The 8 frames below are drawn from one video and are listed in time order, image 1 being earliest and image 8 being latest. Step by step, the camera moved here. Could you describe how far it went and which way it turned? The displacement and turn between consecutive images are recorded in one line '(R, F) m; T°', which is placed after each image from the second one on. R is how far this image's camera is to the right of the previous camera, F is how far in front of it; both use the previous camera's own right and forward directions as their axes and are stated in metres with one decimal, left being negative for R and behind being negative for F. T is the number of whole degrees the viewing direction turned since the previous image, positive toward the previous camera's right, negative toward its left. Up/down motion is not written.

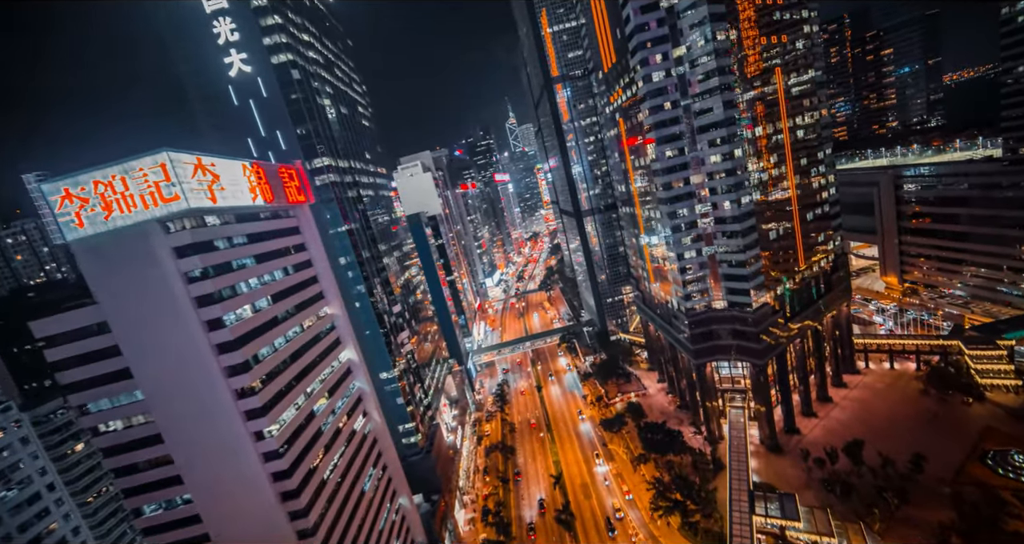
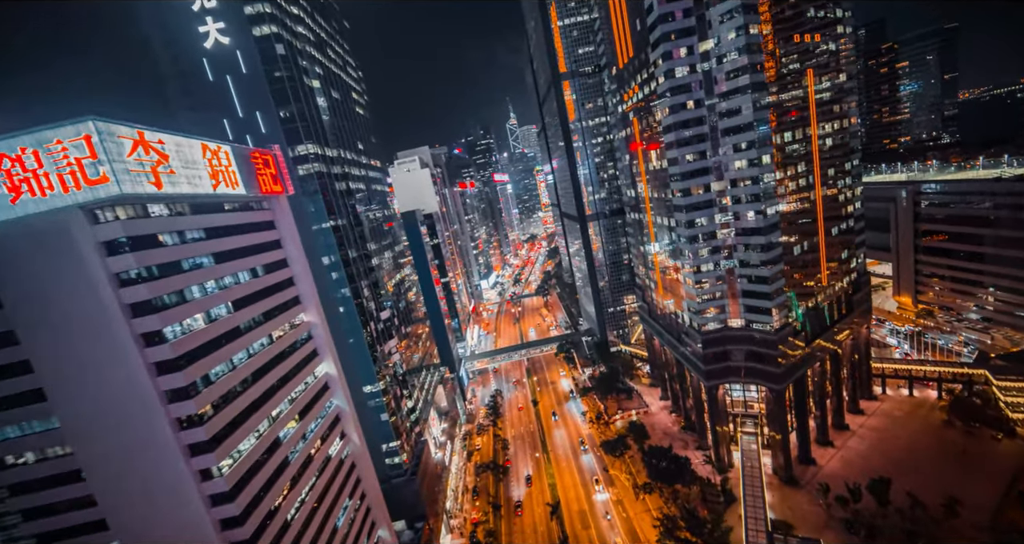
(-0.9, +4.7) m; +1°
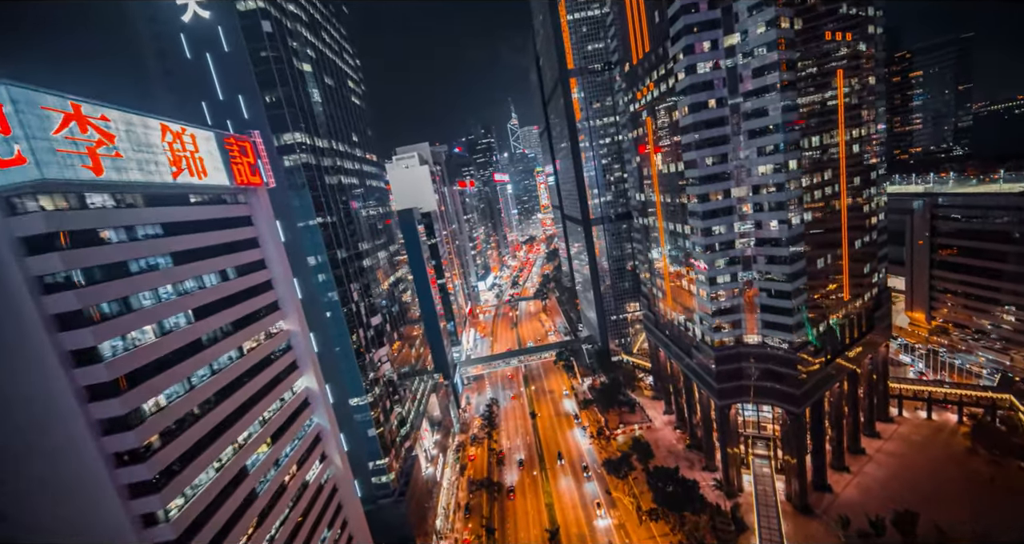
(-0.7, +3.6) m; 0°
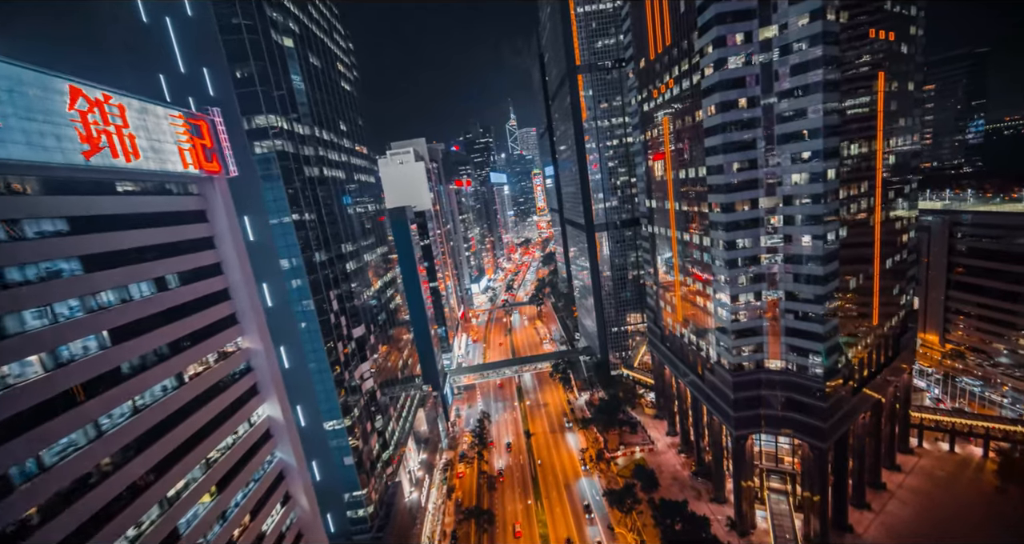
(-0.9, +4.9) m; +1°
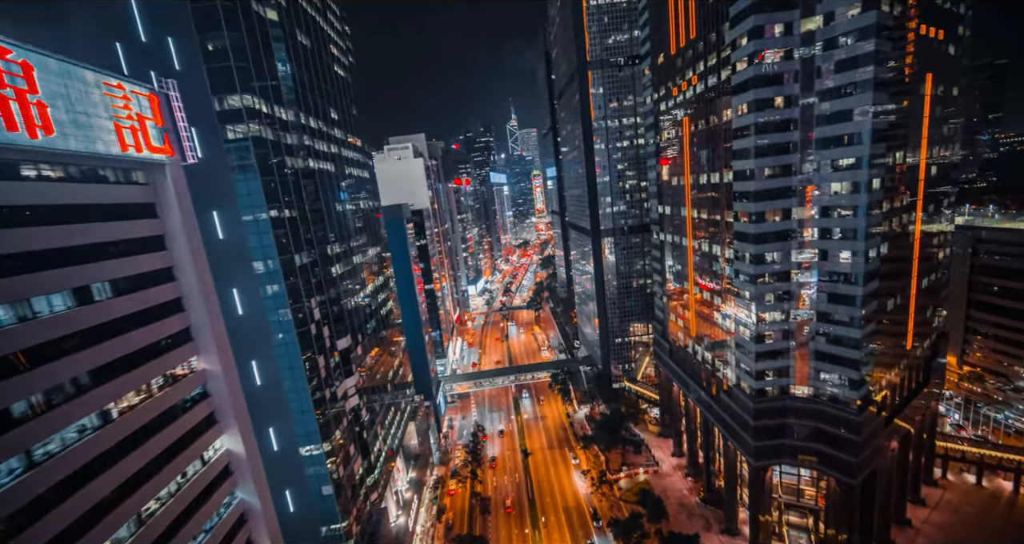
(-0.8, +4.2) m; +1°
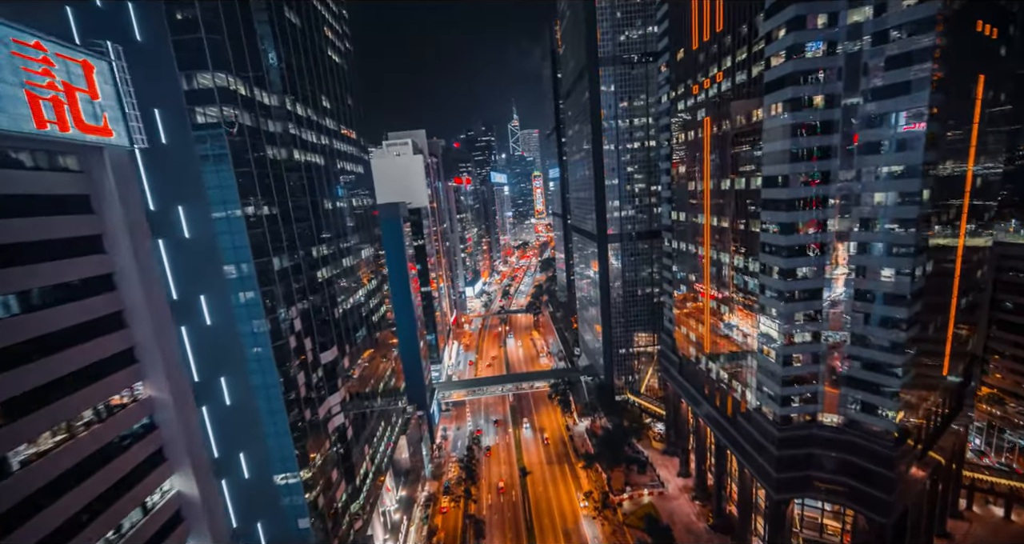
(-0.7, +3.7) m; 0°
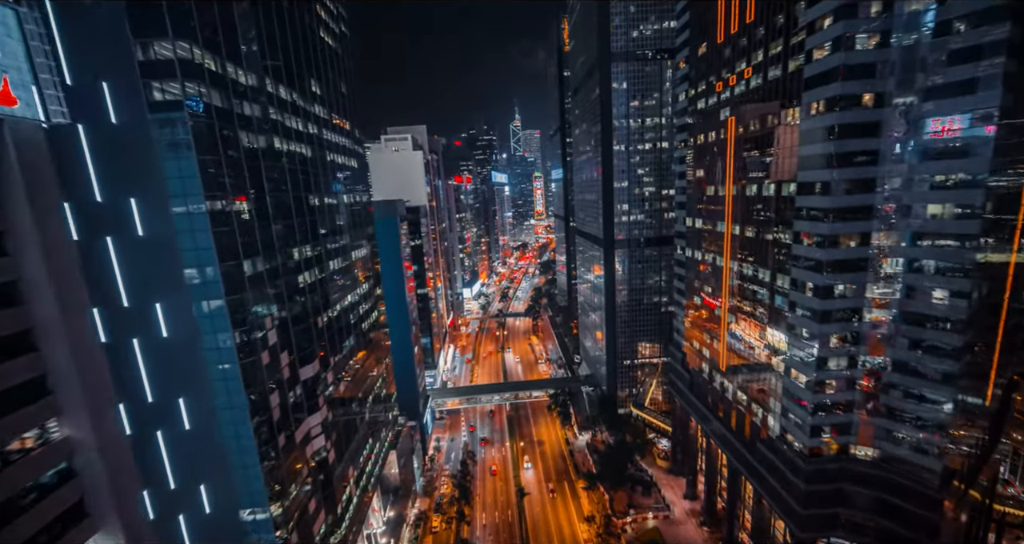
(-0.6, +3.7) m; 0°
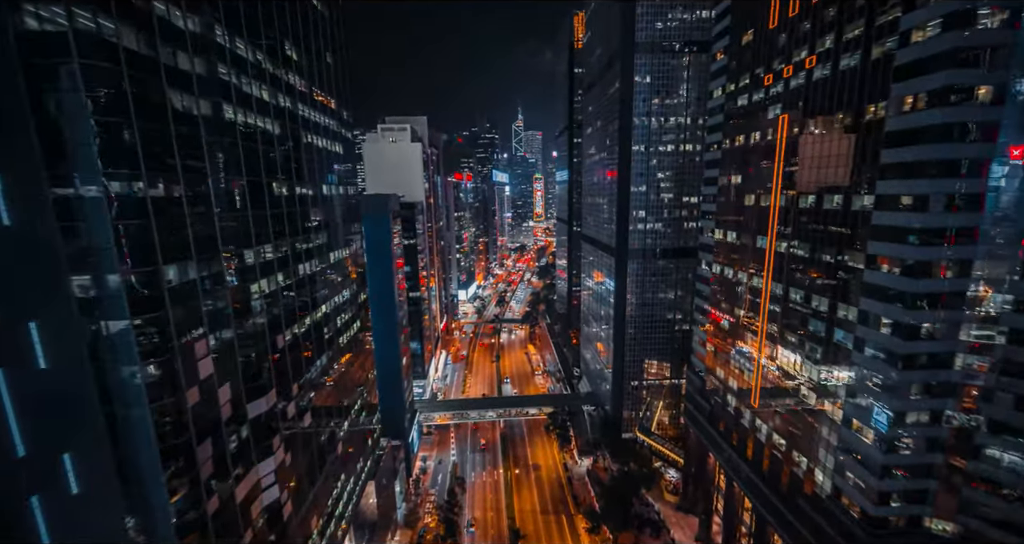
(-1.1, +6.3) m; +1°
